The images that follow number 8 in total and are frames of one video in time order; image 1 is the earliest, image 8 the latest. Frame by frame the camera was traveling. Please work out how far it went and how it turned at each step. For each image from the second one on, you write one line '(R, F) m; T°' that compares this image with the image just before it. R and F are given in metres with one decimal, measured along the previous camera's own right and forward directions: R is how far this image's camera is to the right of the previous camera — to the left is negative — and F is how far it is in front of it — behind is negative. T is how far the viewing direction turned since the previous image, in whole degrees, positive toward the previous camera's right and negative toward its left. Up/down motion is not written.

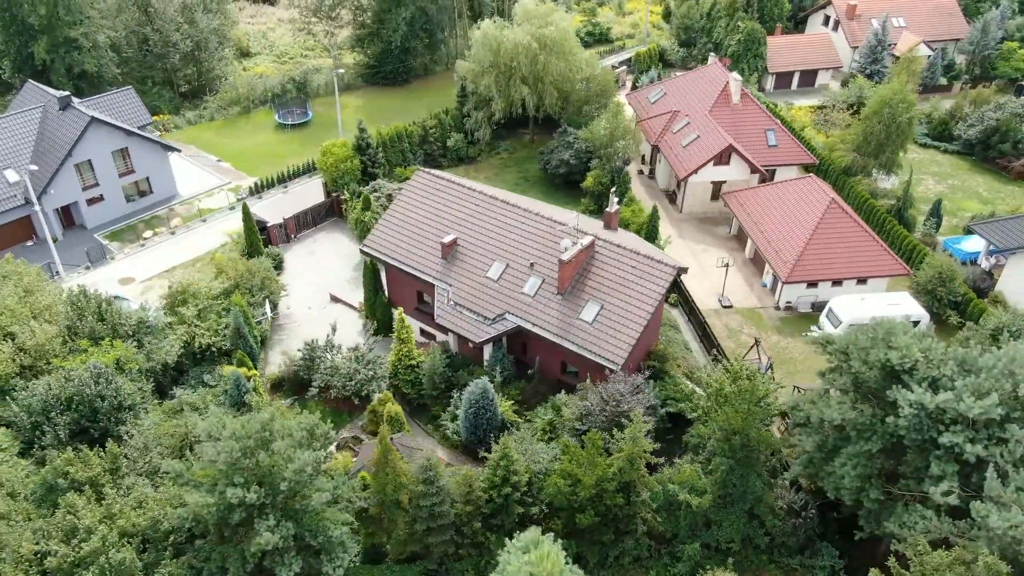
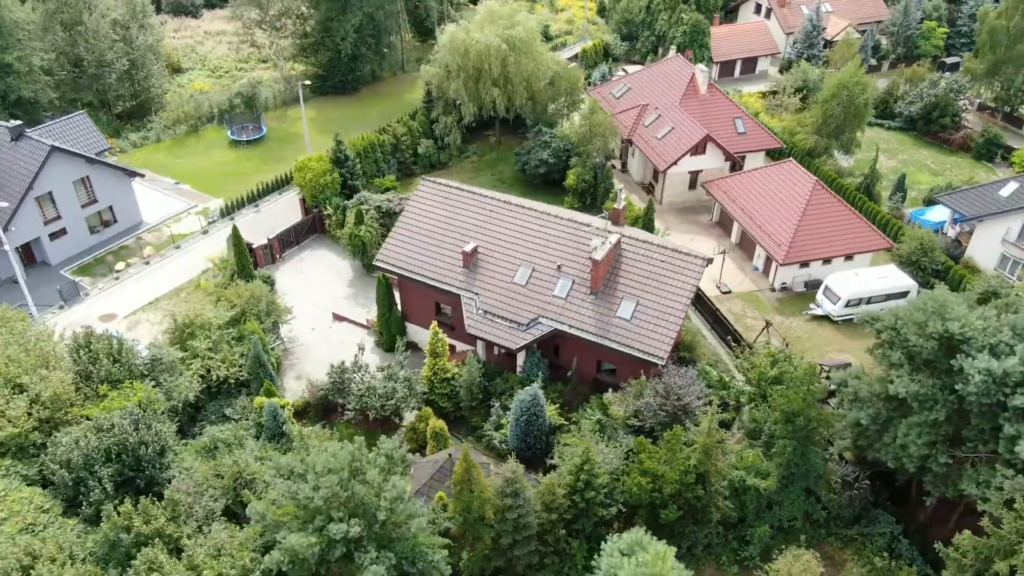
(-4.6, +0.4) m; +6°
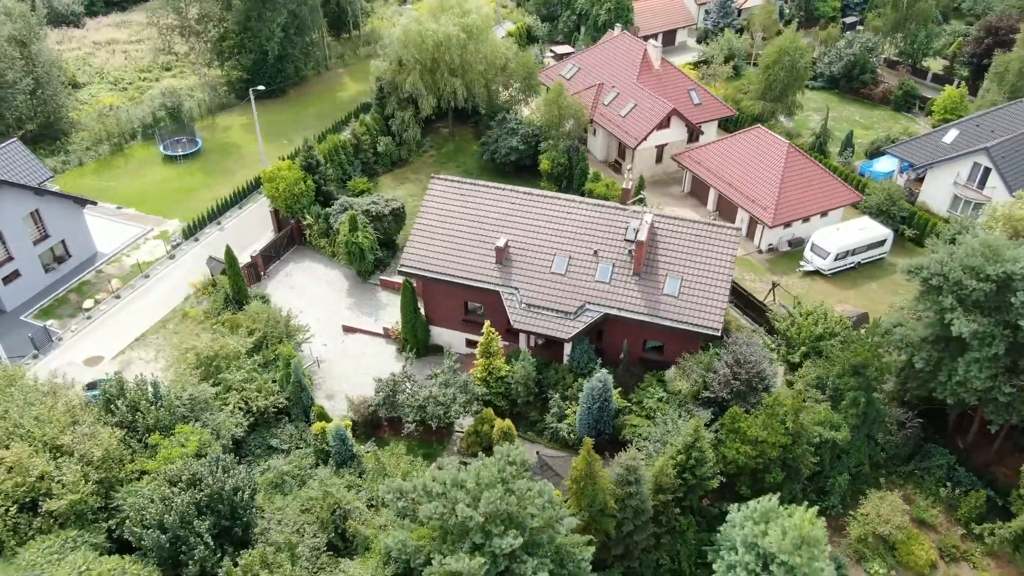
(-6.4, +0.8) m; +9°
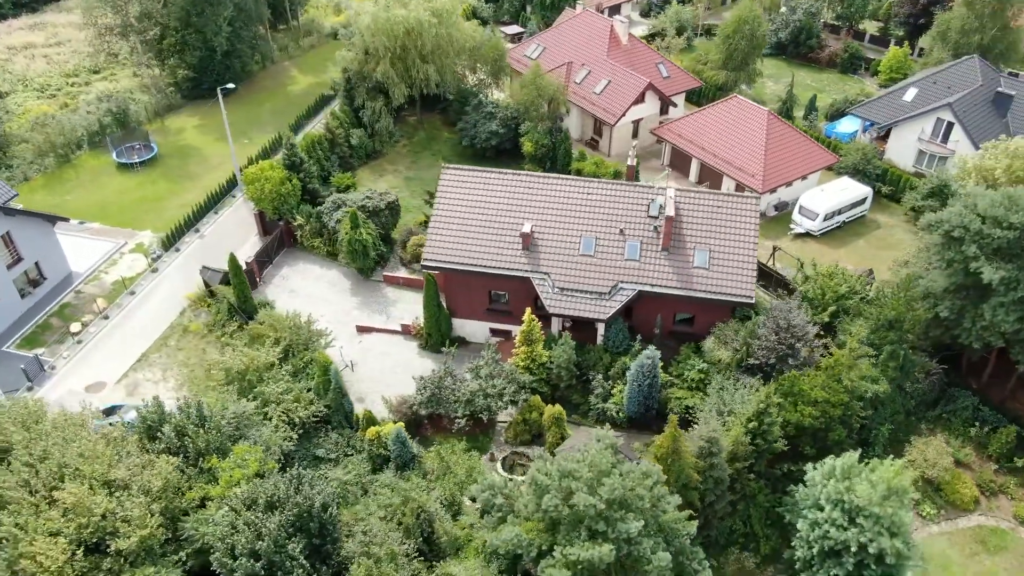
(-4.5, +0.5) m; +6°
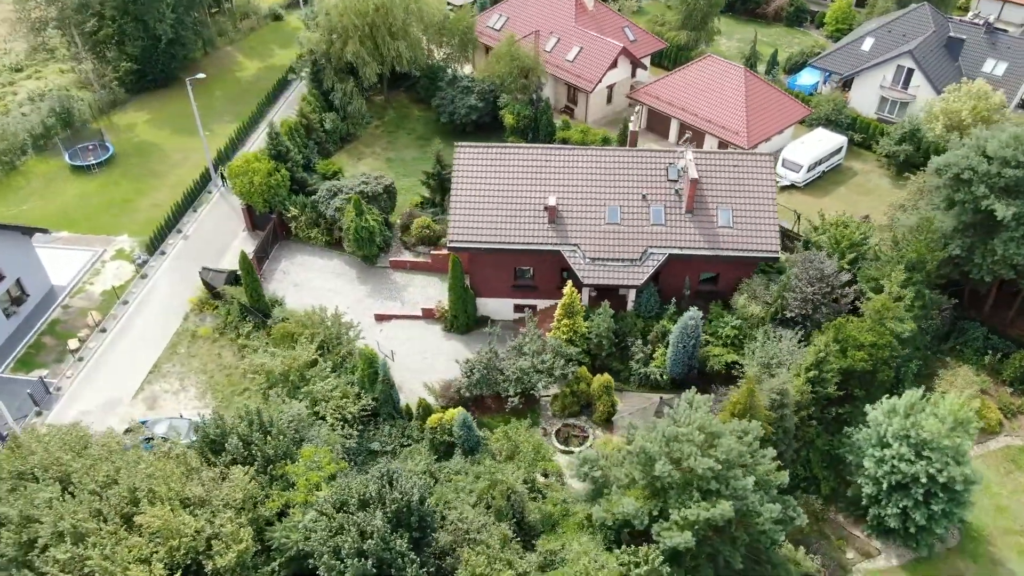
(-4.6, +0.3) m; +6°
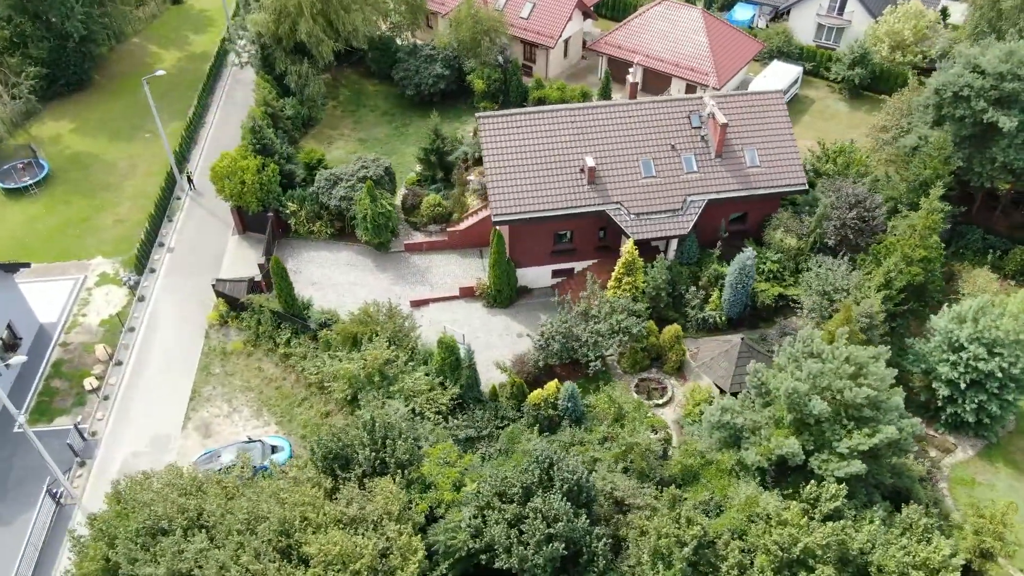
(-7.1, +0.8) m; +9°
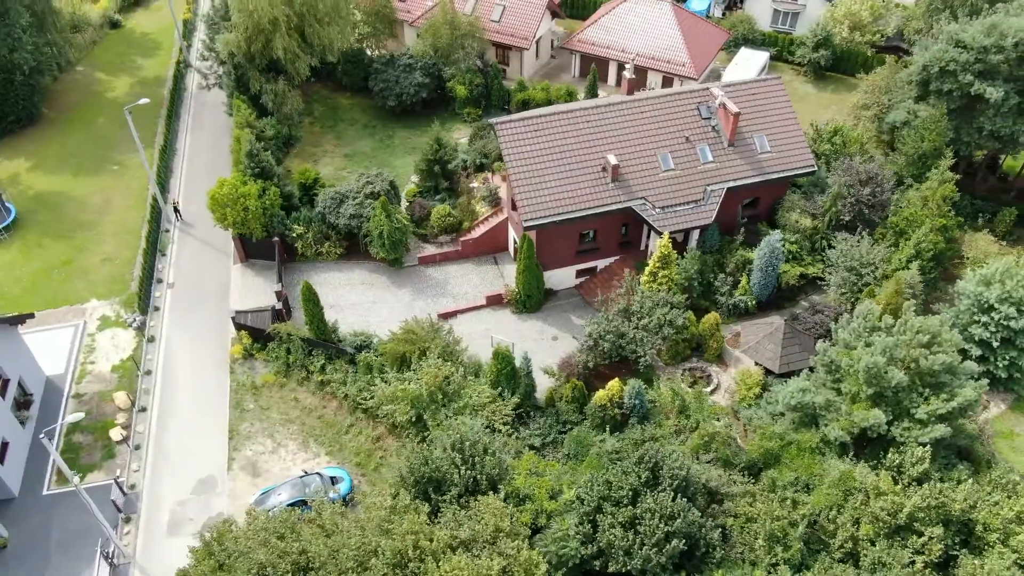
(-4.5, +0.4) m; +6°
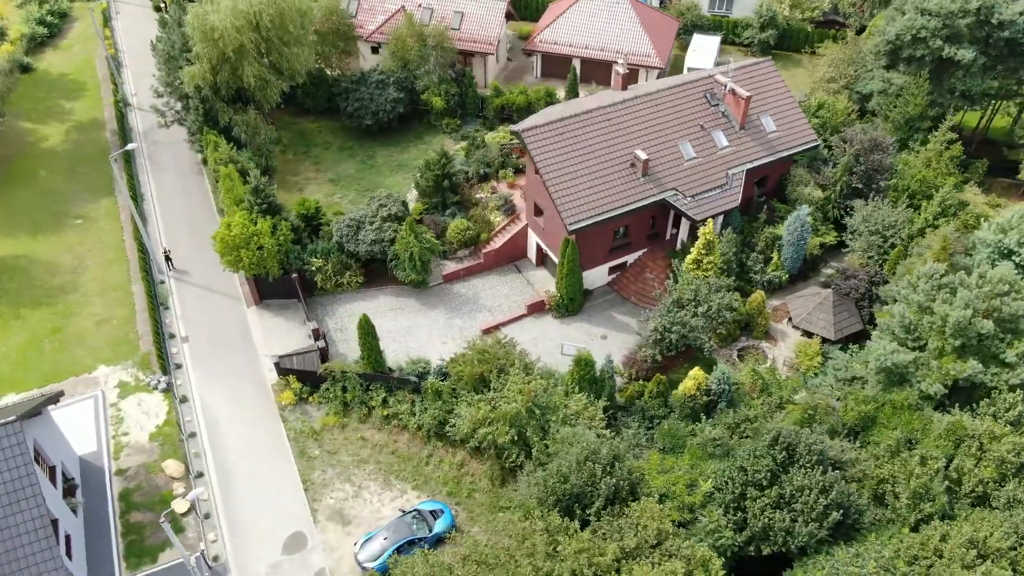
(-6.4, +0.7) m; +8°
